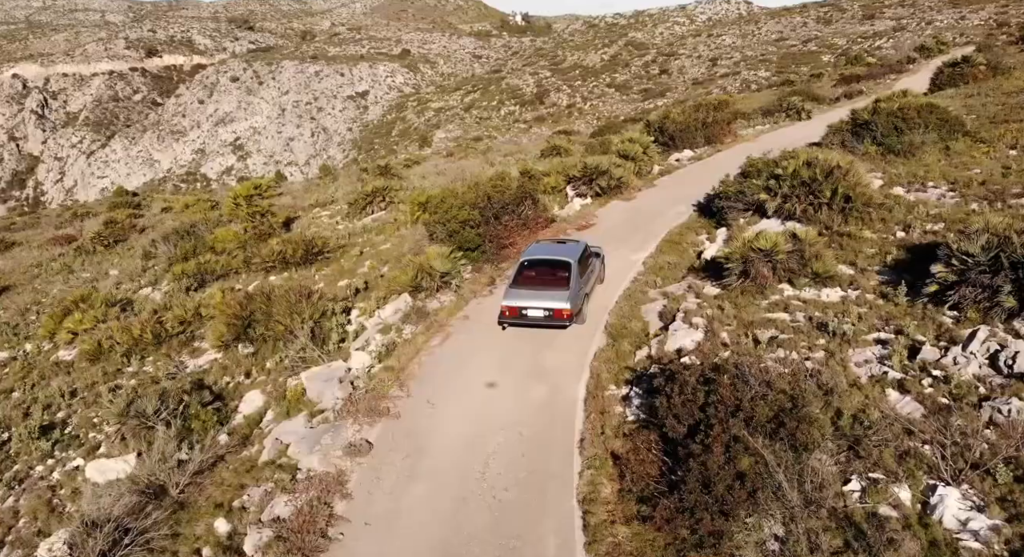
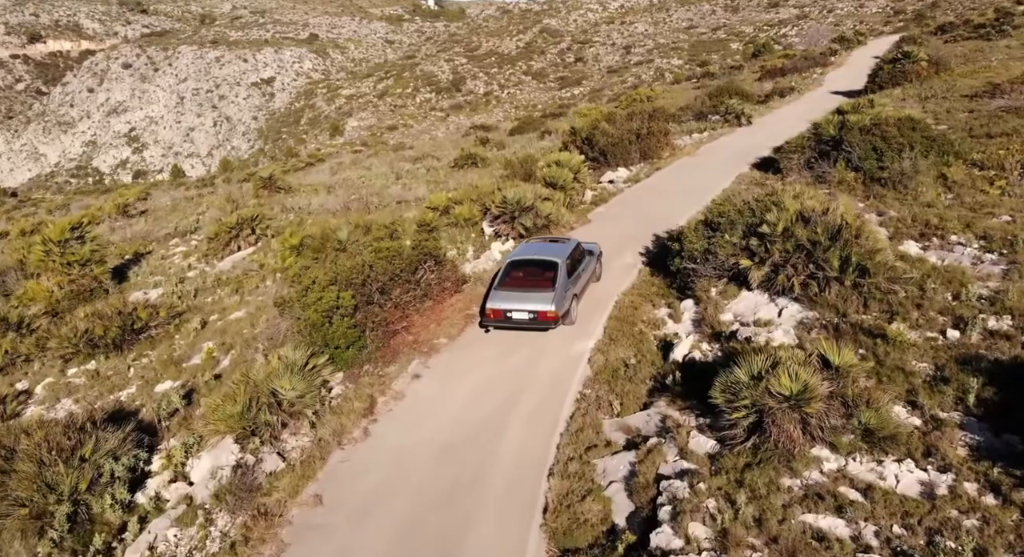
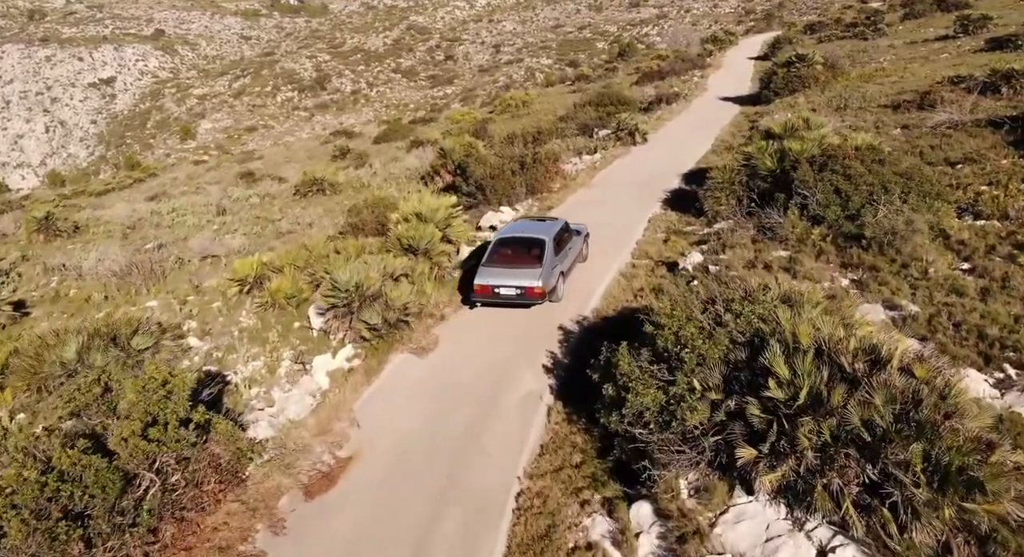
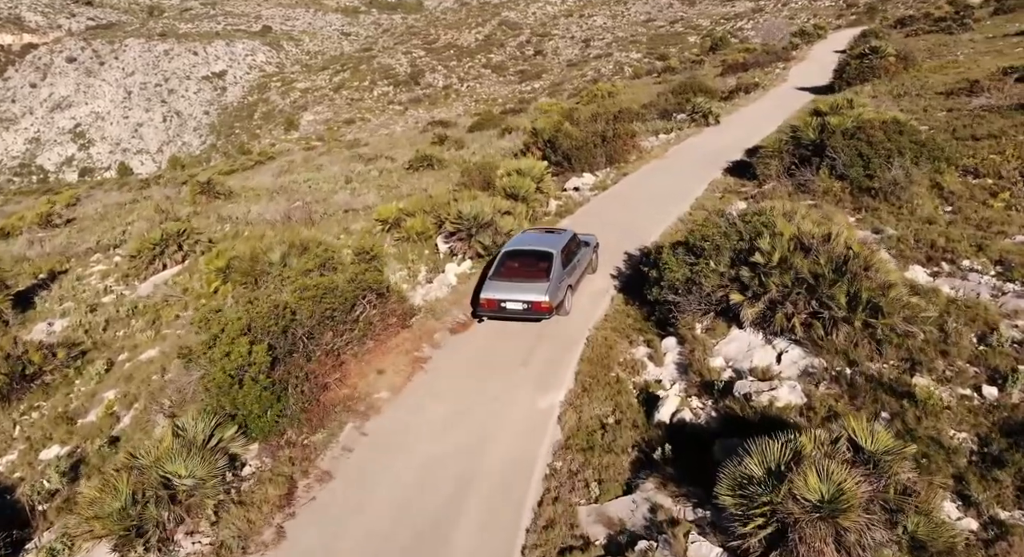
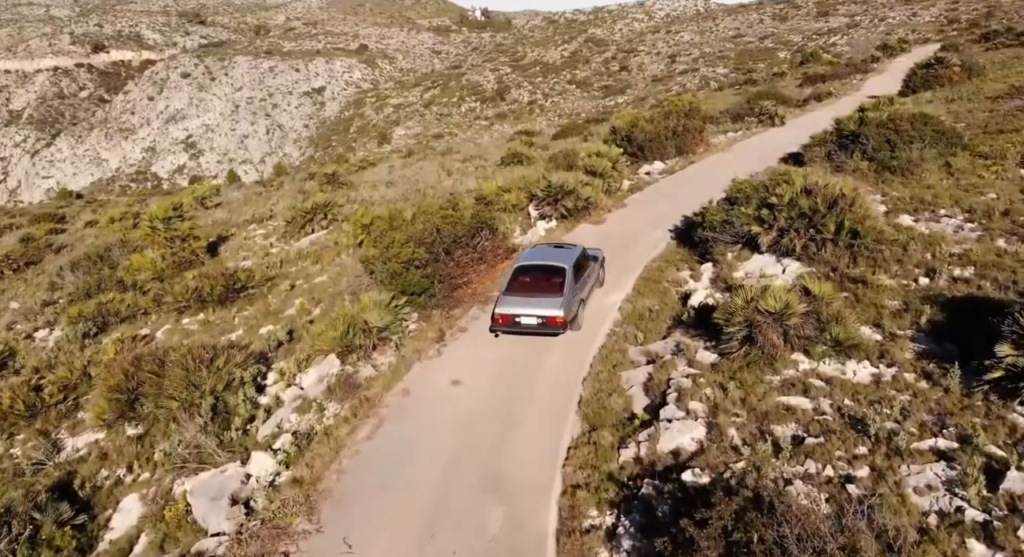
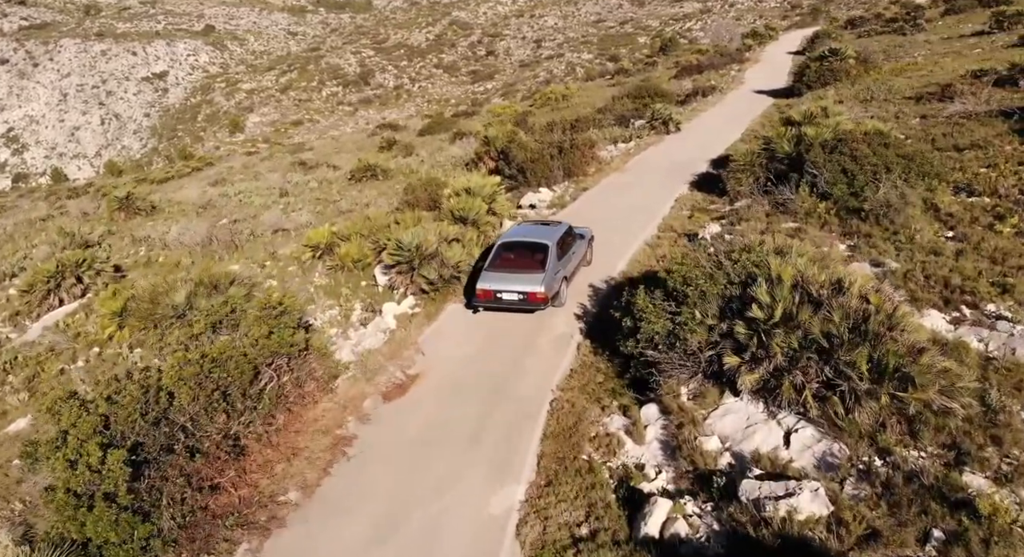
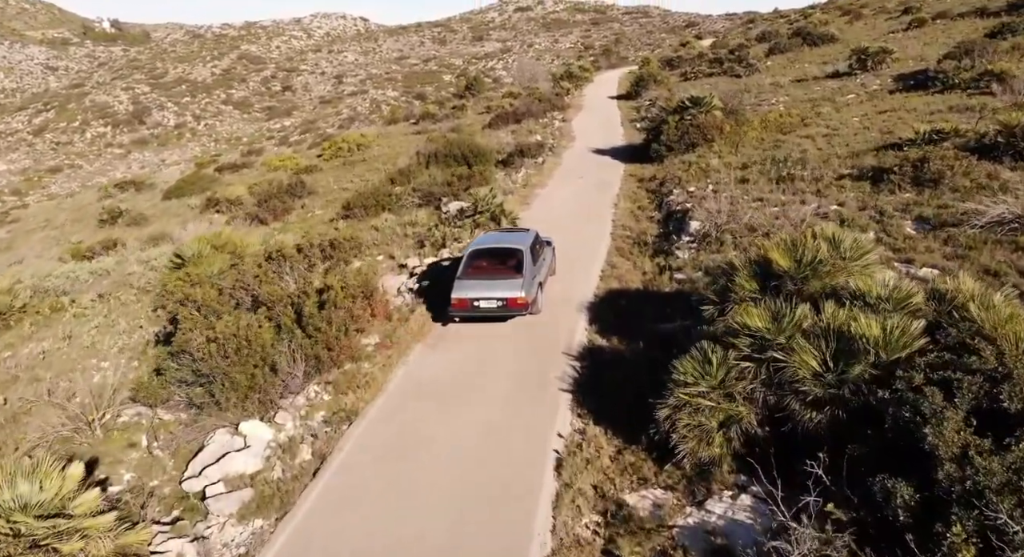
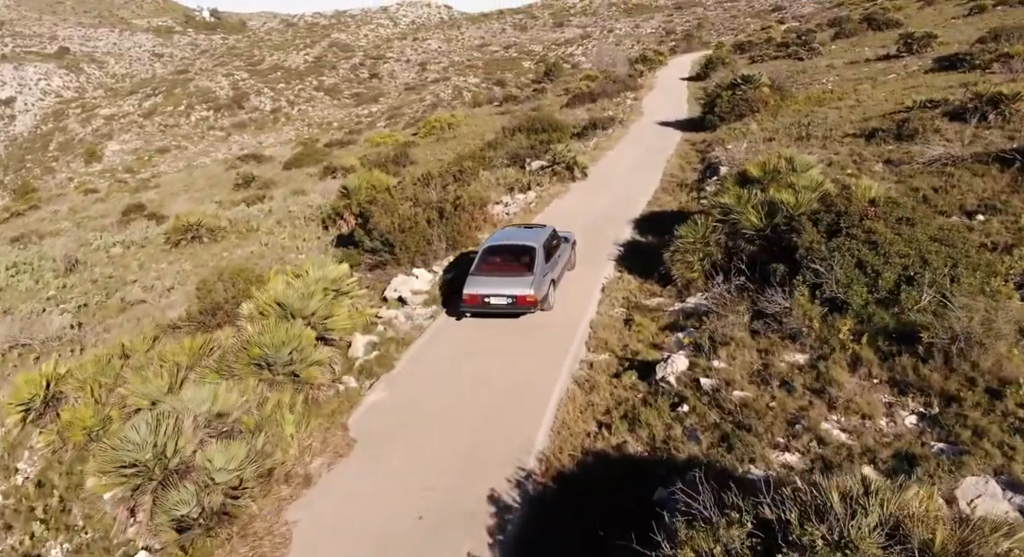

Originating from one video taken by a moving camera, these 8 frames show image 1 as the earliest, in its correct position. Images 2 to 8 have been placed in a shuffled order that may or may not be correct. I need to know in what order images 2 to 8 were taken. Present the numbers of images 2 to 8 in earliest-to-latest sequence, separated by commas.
5, 2, 4, 6, 3, 8, 7
